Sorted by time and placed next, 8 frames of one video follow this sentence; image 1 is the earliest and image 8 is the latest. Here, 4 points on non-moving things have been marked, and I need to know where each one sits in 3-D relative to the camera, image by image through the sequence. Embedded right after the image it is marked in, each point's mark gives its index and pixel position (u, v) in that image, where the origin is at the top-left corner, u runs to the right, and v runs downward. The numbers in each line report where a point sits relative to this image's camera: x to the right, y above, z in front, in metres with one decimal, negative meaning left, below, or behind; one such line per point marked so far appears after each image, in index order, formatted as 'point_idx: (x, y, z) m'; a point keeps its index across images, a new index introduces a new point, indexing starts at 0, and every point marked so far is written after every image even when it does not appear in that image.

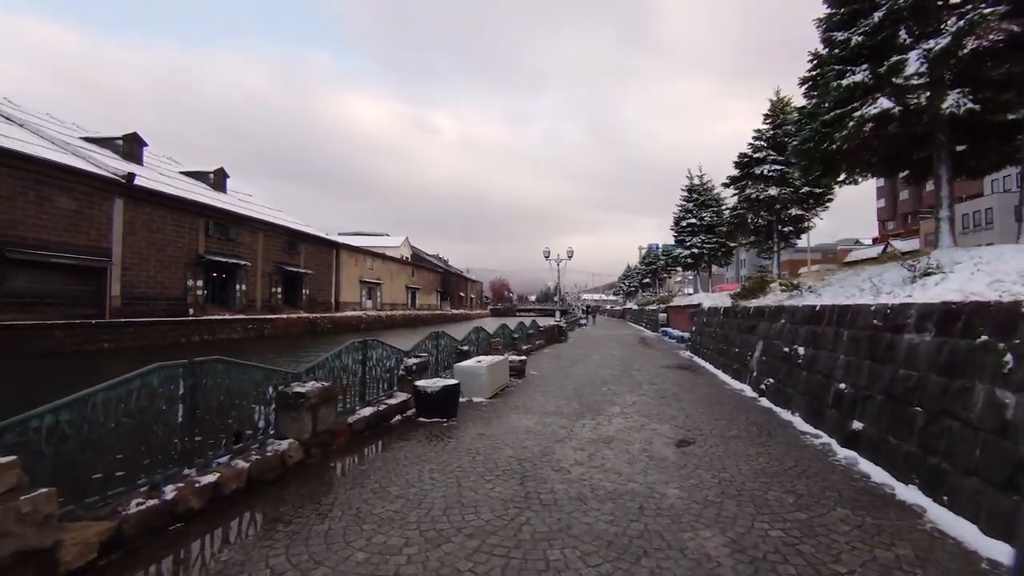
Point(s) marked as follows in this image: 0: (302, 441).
0: (-1.6, -1.2, +4.0) m
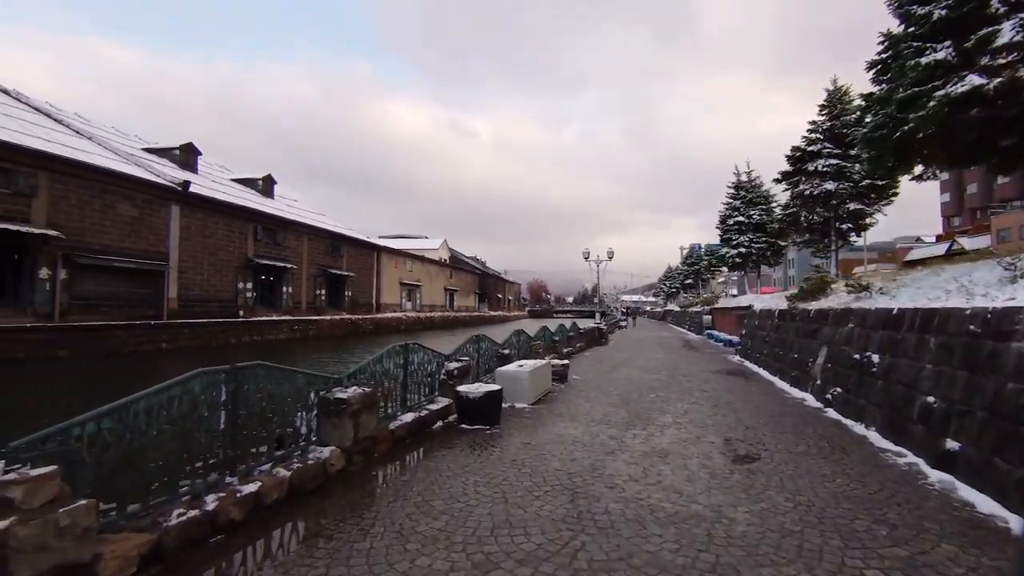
0: (-1.3, -1.2, +3.9) m
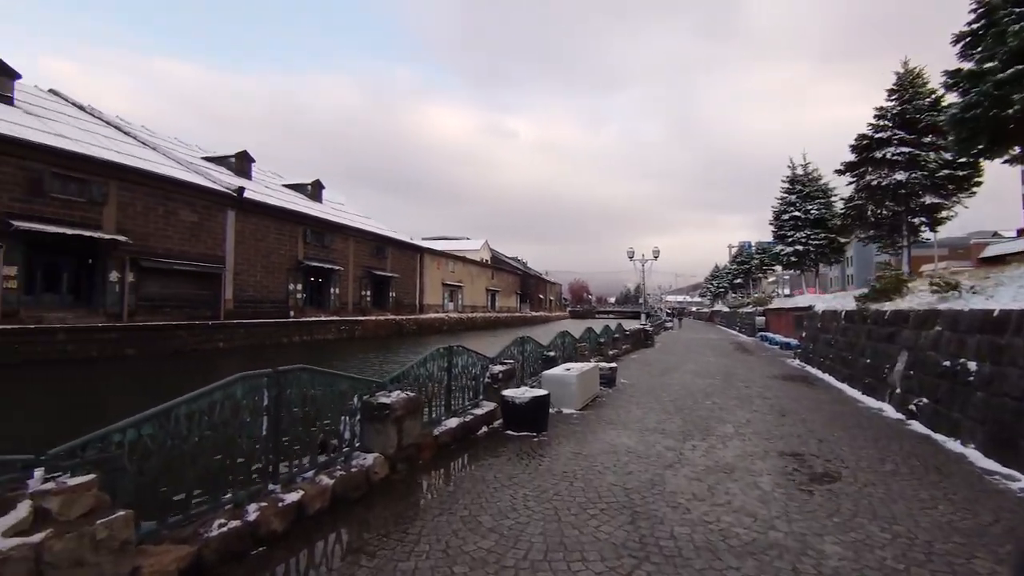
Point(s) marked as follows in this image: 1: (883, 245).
0: (-0.9, -1.2, +3.8) m
1: (+9.5, +1.1, +13.2) m
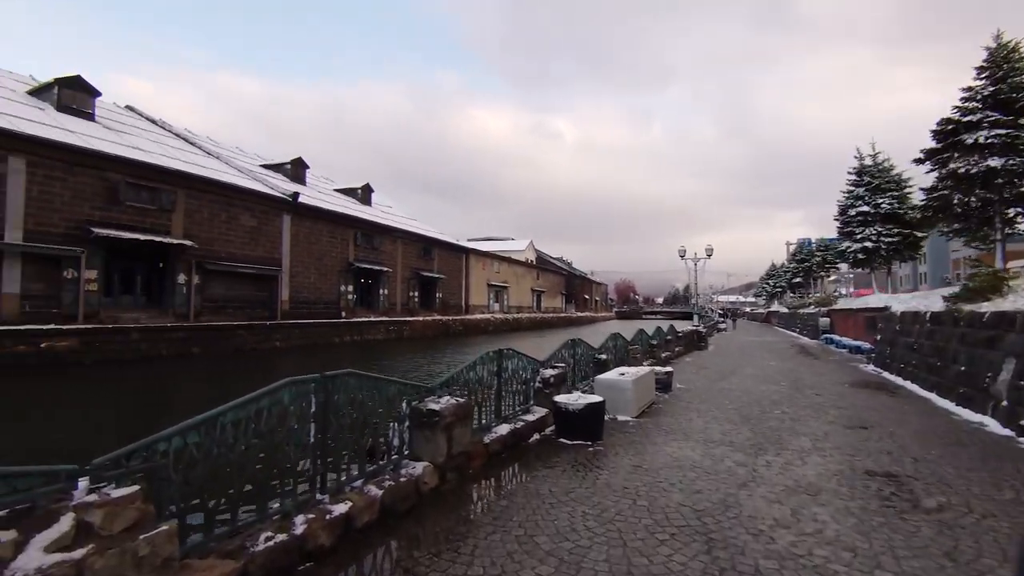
0: (-0.5, -1.2, +3.6) m
1: (+10.7, +1.1, +12.1) m
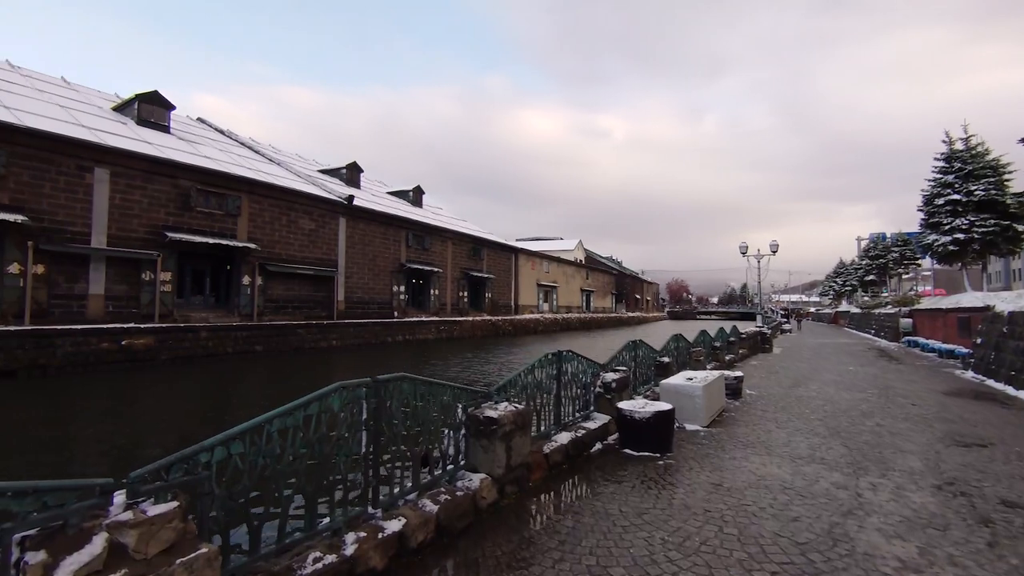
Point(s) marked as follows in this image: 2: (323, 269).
0: (-0.1, -1.2, +3.3) m
1: (+11.9, +1.2, +10.8) m
2: (-6.8, +0.7, +18.6) m
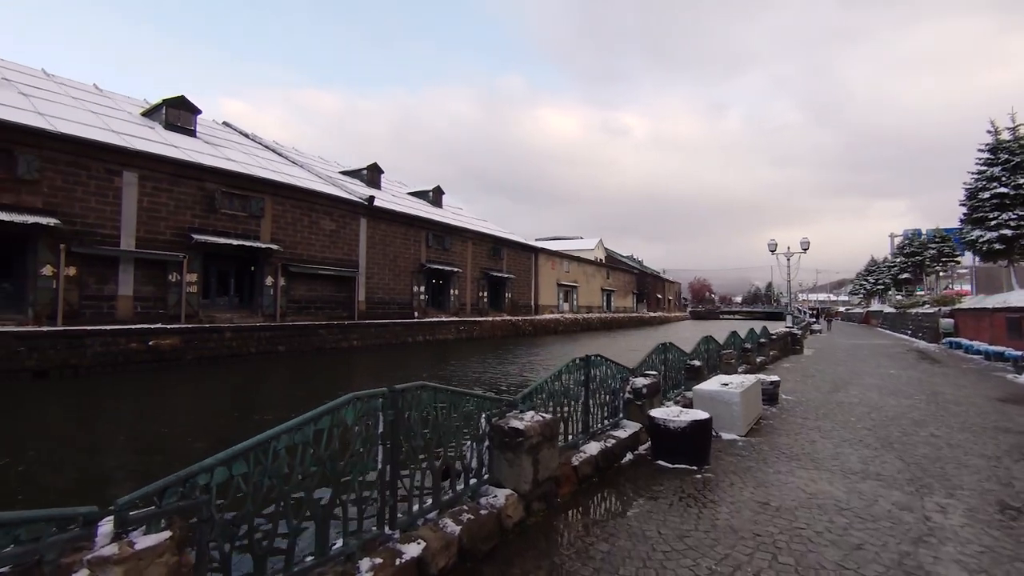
0: (+0.1, -1.2, +3.1) m
1: (+12.3, +1.2, +10.1) m
2: (-6.1, +0.7, +18.6) m
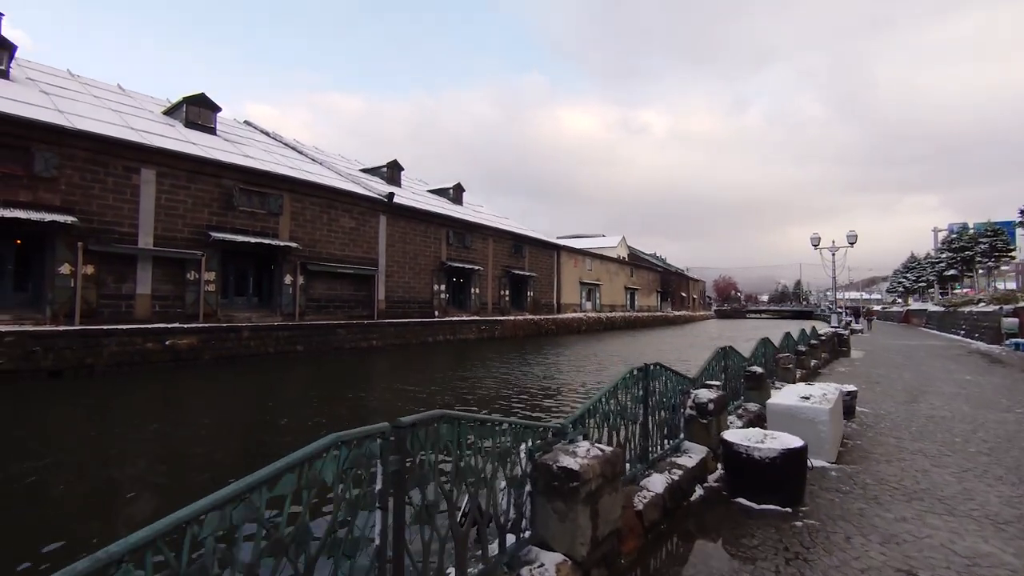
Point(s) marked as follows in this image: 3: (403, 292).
0: (+0.3, -1.2, +2.3) m
1: (+12.8, +1.3, +8.7) m
2: (-5.2, +0.7, +18.0) m
3: (-4.2, -0.1, +19.6) m
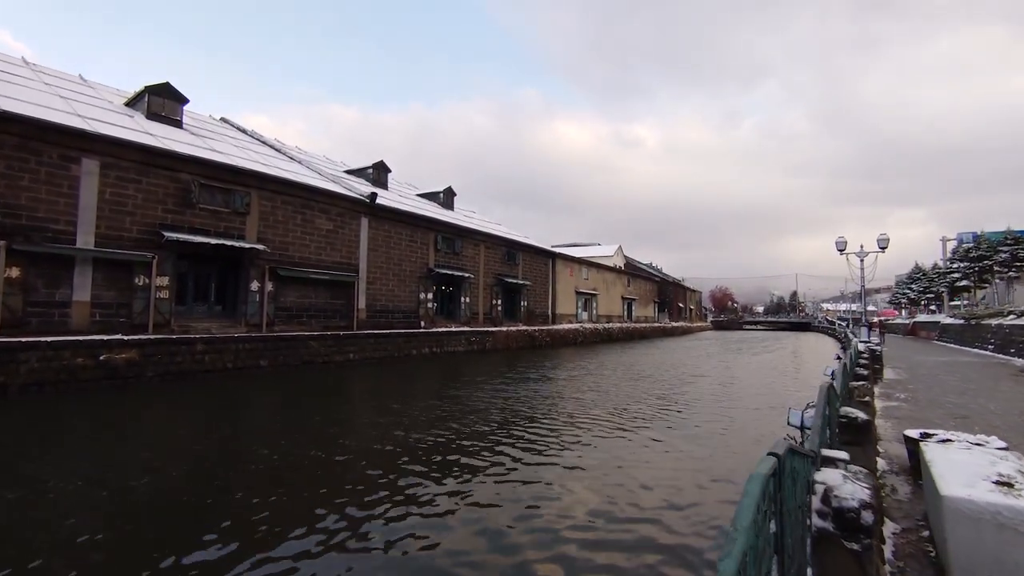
0: (+0.2, -1.1, +0.3) m
1: (+12.6, +1.2, +6.9) m
2: (-5.5, +0.5, +15.9) m
3: (-4.5, -0.4, +17.5) m
